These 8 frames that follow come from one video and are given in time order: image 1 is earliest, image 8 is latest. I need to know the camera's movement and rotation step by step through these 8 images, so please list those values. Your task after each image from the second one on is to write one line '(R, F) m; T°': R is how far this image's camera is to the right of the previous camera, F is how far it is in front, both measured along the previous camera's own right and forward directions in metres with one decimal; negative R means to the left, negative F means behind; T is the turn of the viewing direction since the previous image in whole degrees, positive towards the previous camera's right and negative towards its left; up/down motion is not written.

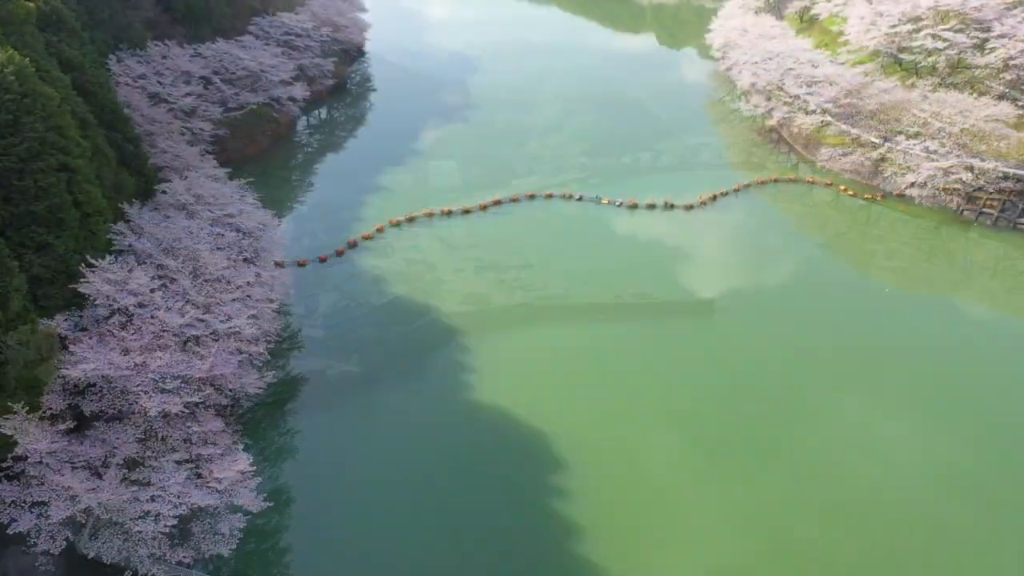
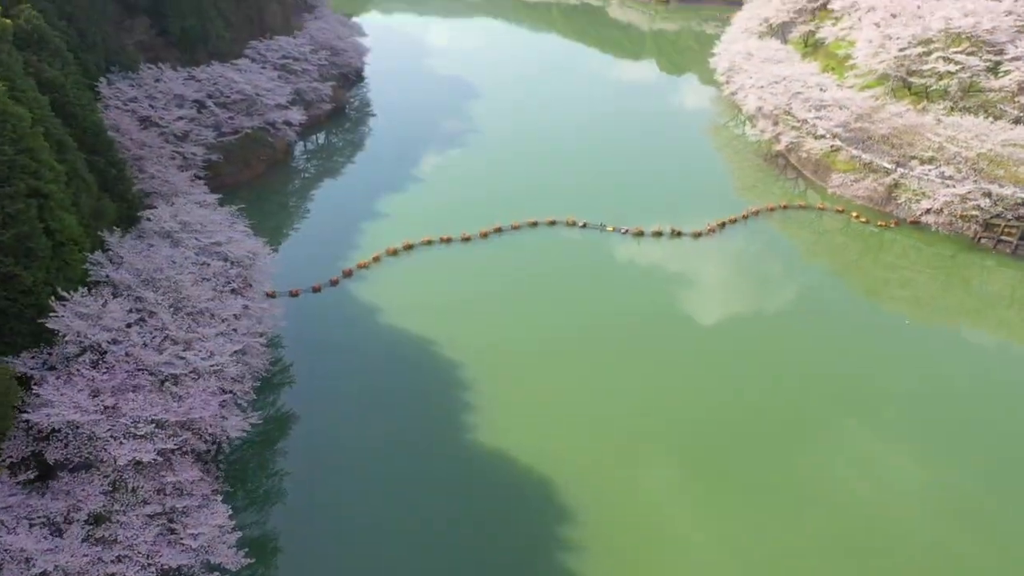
(-0.1, +0.6) m; 0°
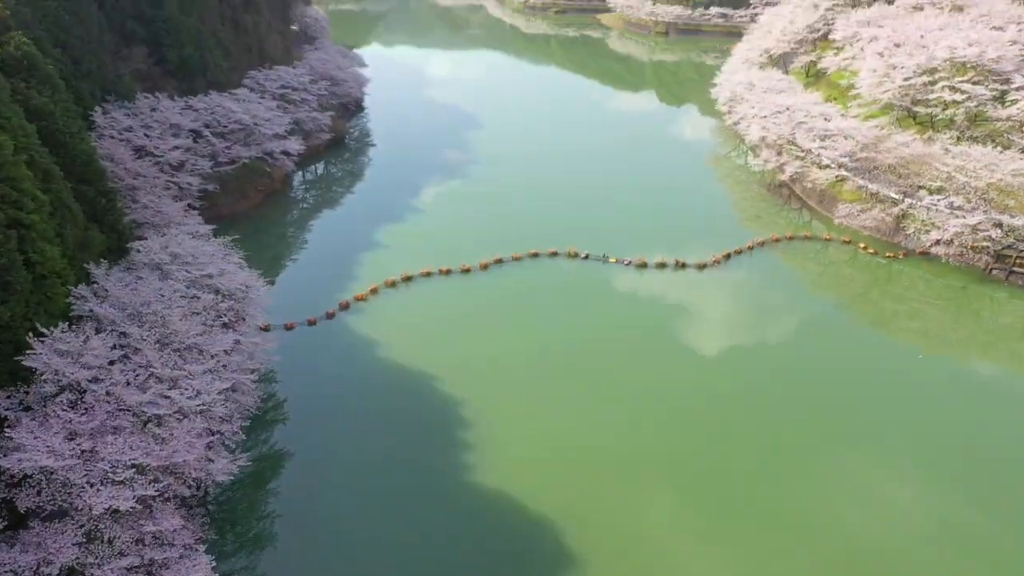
(0.0, +0.4) m; 0°
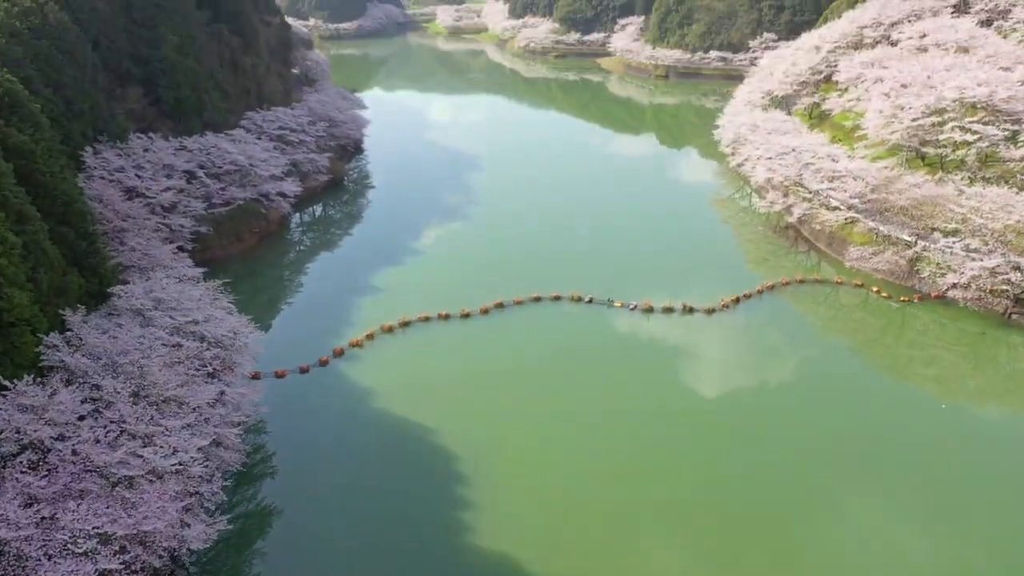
(0.0, +0.5) m; 0°
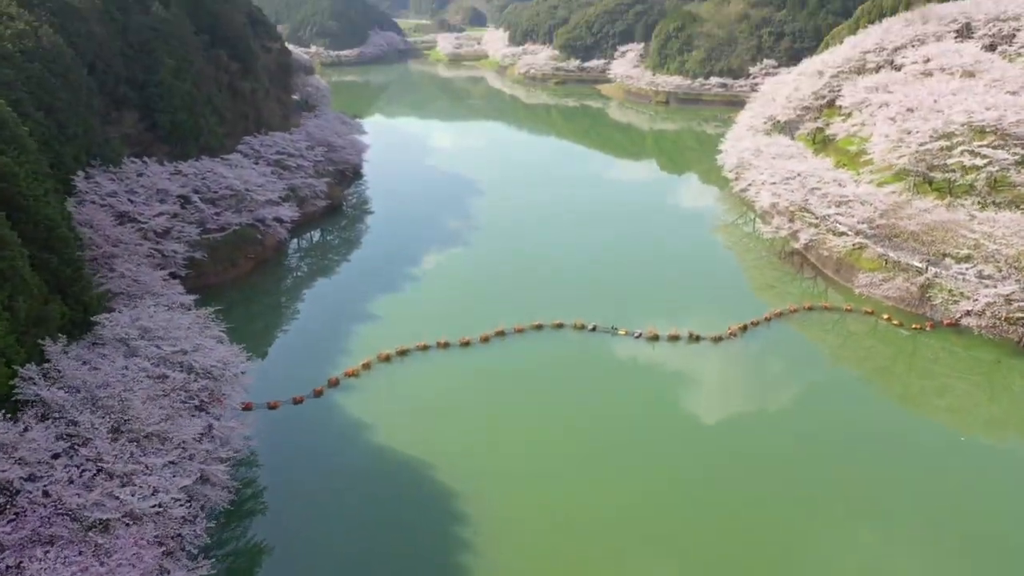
(0.0, +0.4) m; 0°
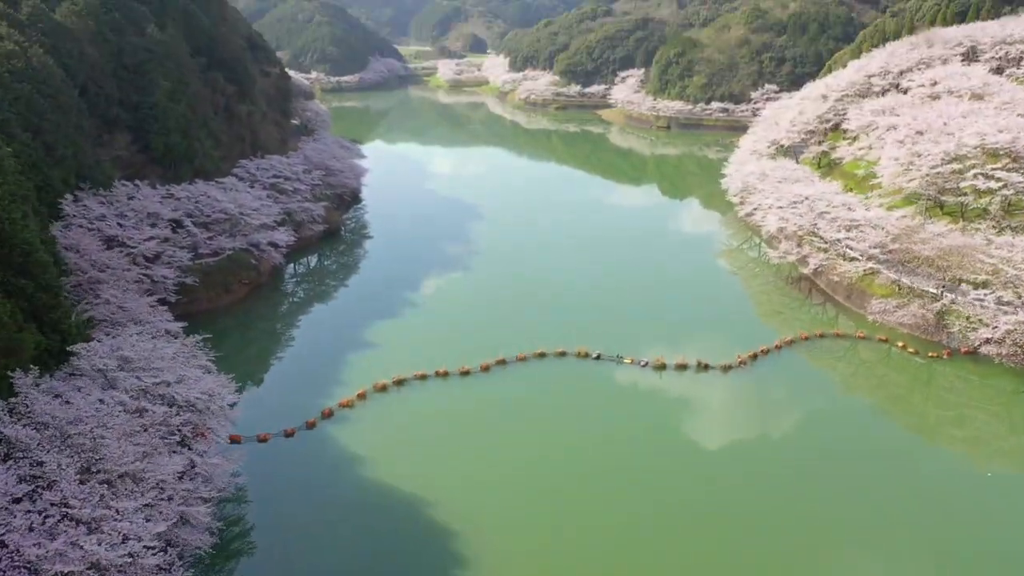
(0.0, +0.5) m; 0°
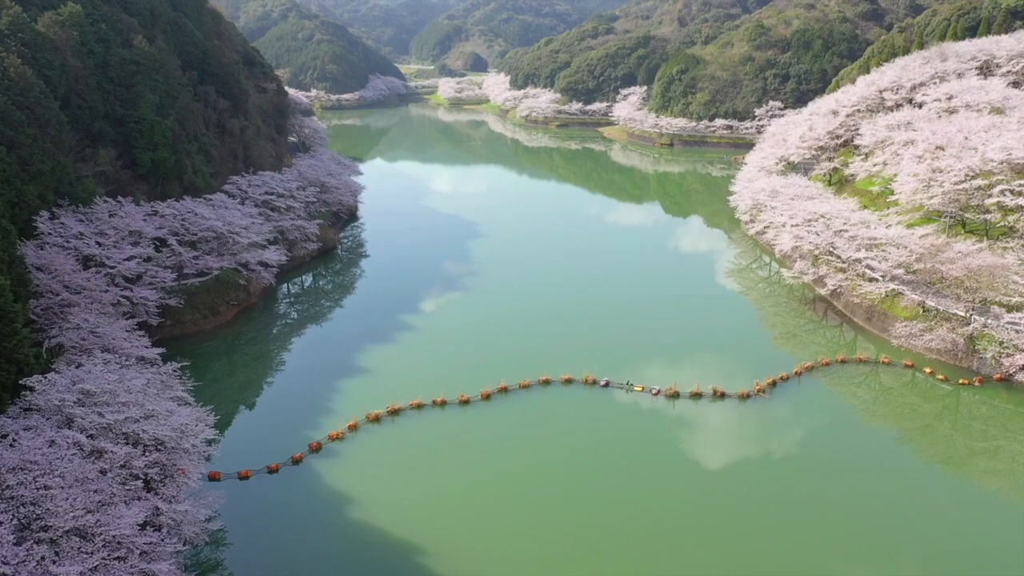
(0.0, +0.8) m; 0°
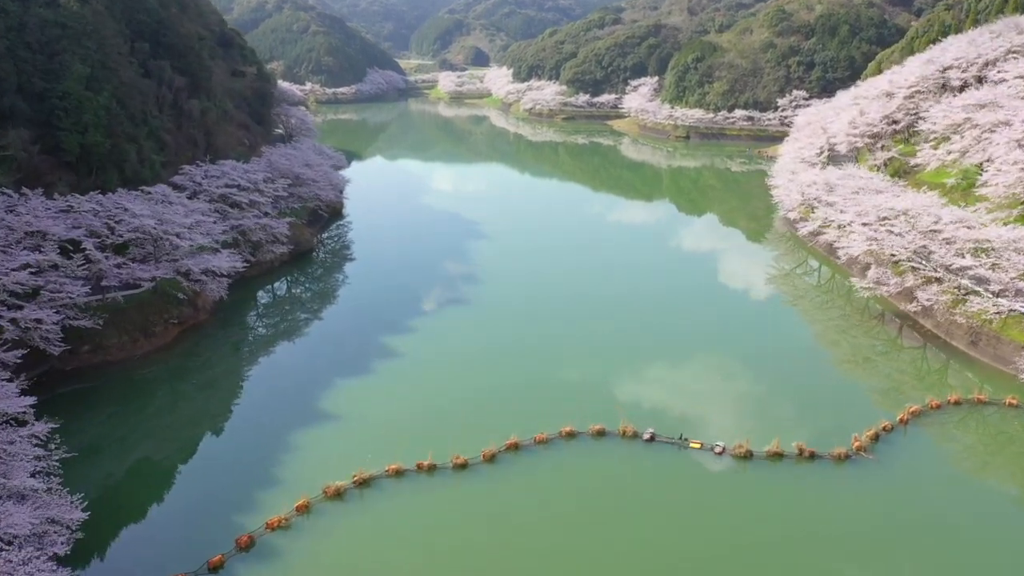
(-0.1, +3.1) m; 0°
